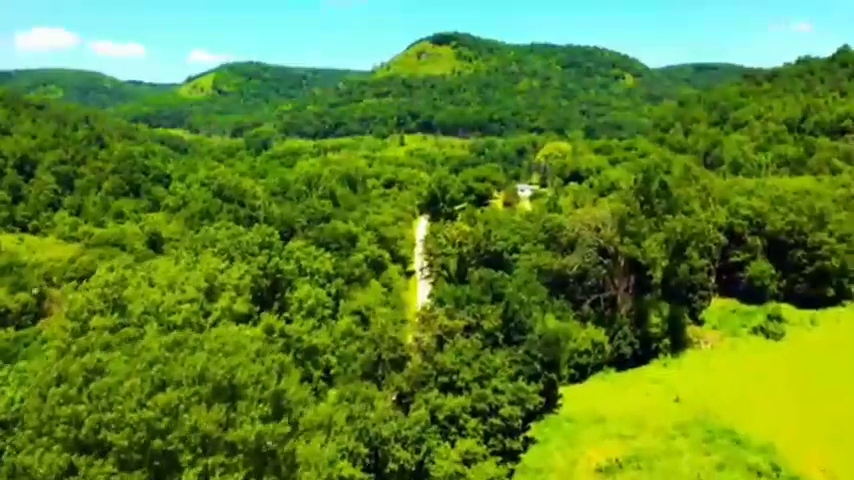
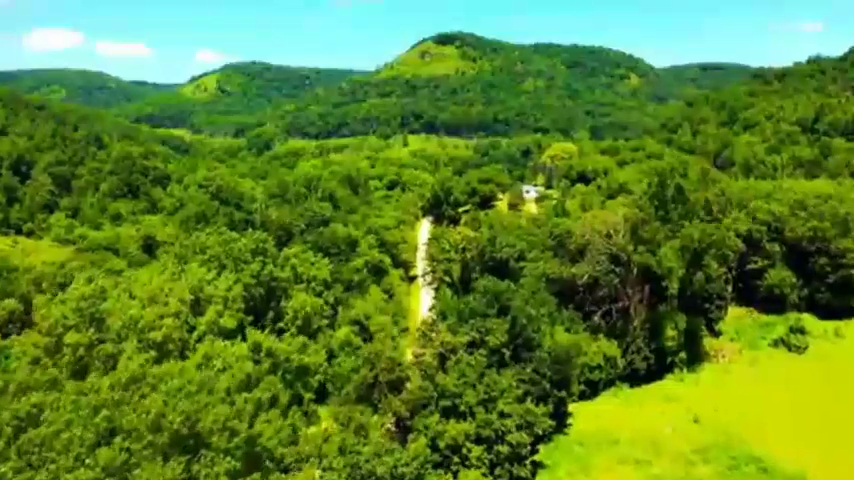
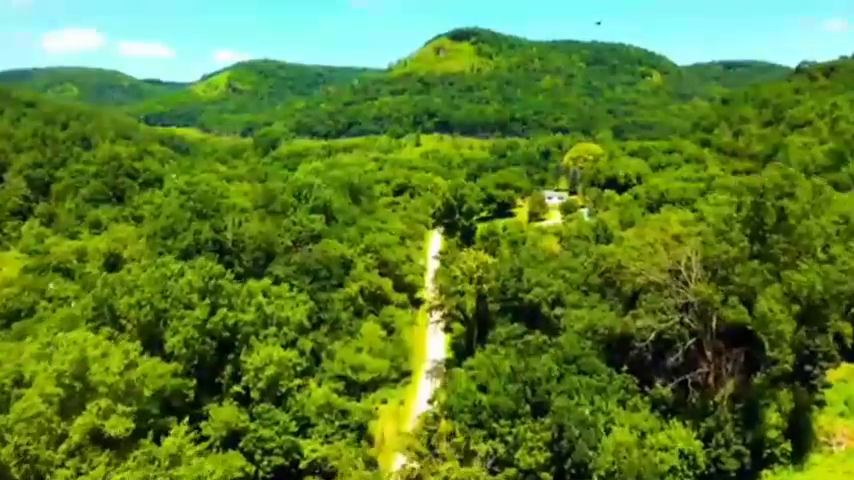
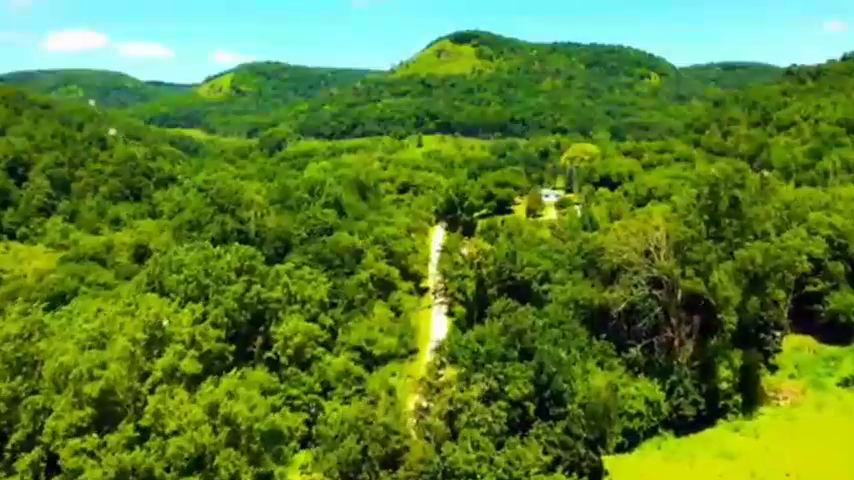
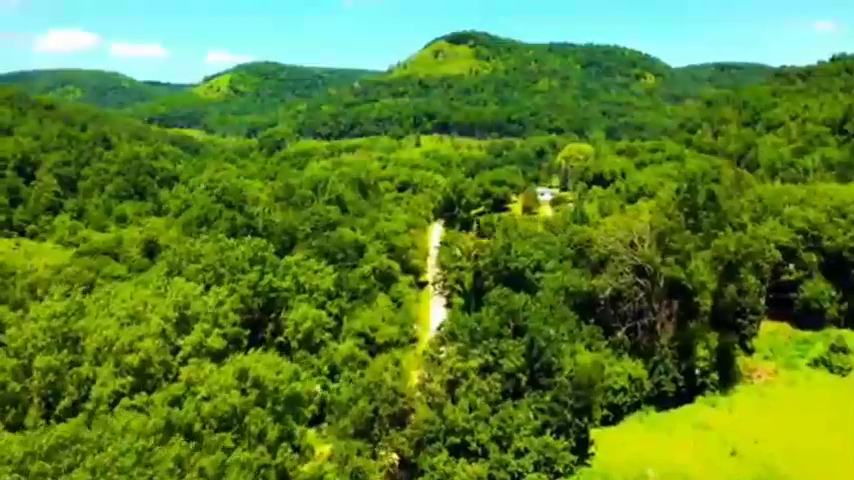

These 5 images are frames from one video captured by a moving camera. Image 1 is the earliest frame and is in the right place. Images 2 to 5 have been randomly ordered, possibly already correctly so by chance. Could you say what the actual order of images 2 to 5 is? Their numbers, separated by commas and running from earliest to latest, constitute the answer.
2, 5, 4, 3
